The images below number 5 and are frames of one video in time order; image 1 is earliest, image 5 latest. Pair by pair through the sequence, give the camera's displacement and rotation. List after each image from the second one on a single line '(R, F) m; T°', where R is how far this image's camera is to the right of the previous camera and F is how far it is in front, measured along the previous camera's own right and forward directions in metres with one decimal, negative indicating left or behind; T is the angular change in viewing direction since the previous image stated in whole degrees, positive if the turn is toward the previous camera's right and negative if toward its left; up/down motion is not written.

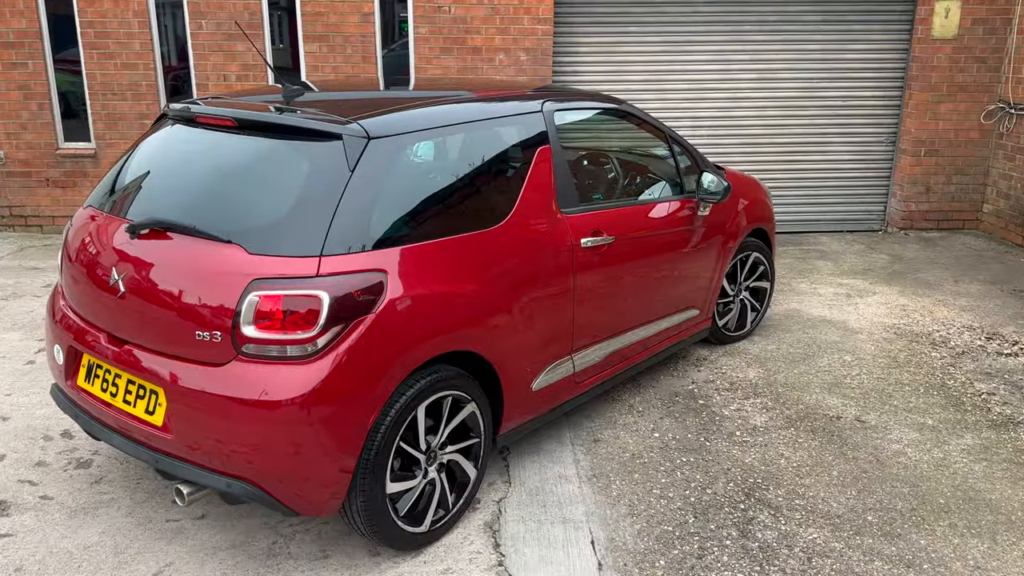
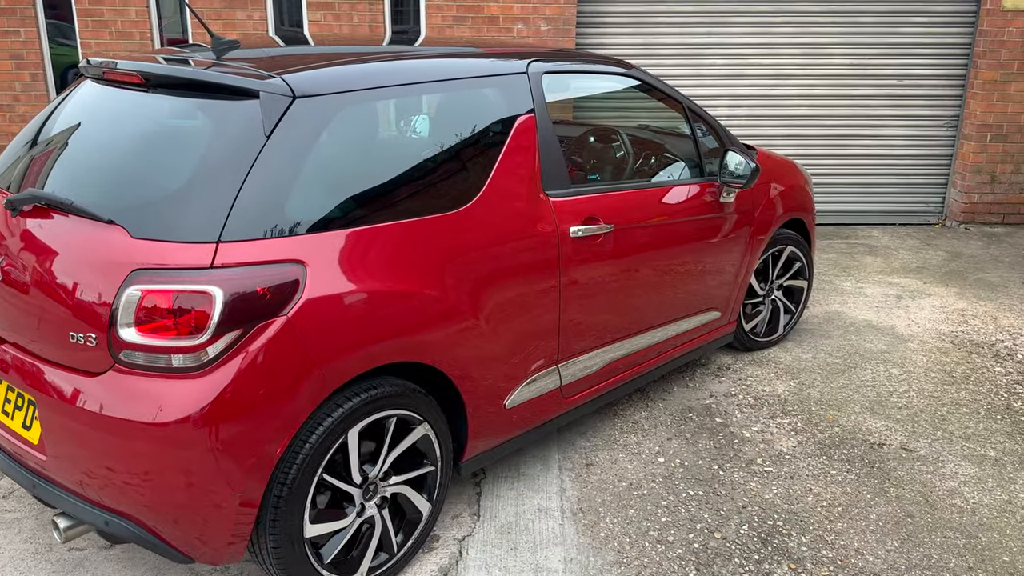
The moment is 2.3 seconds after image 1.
(+0.2, +0.5) m; -3°
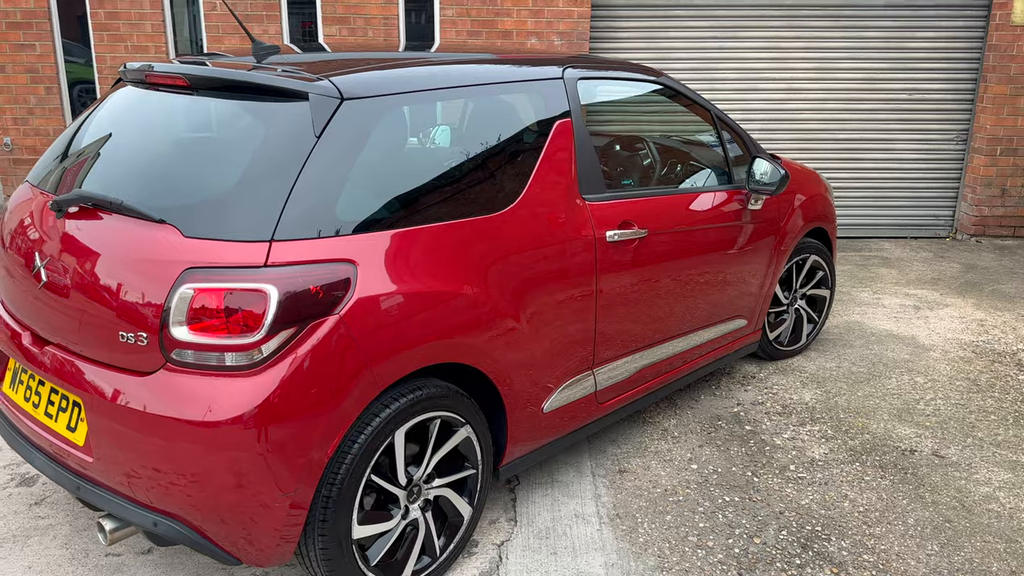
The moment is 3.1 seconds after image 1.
(-0.1, 0.0) m; 0°
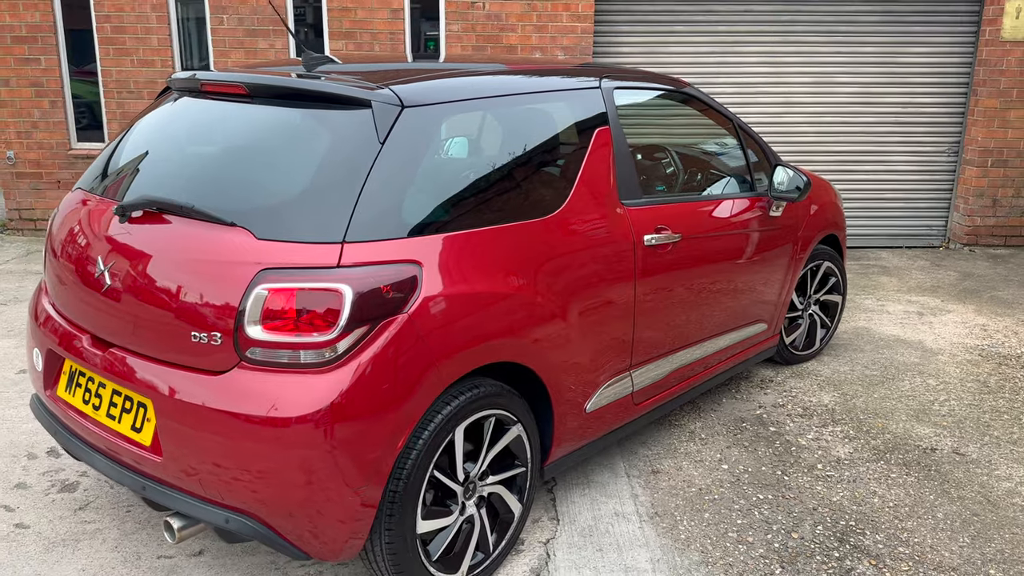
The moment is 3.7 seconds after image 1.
(-0.2, -0.1) m; +1°
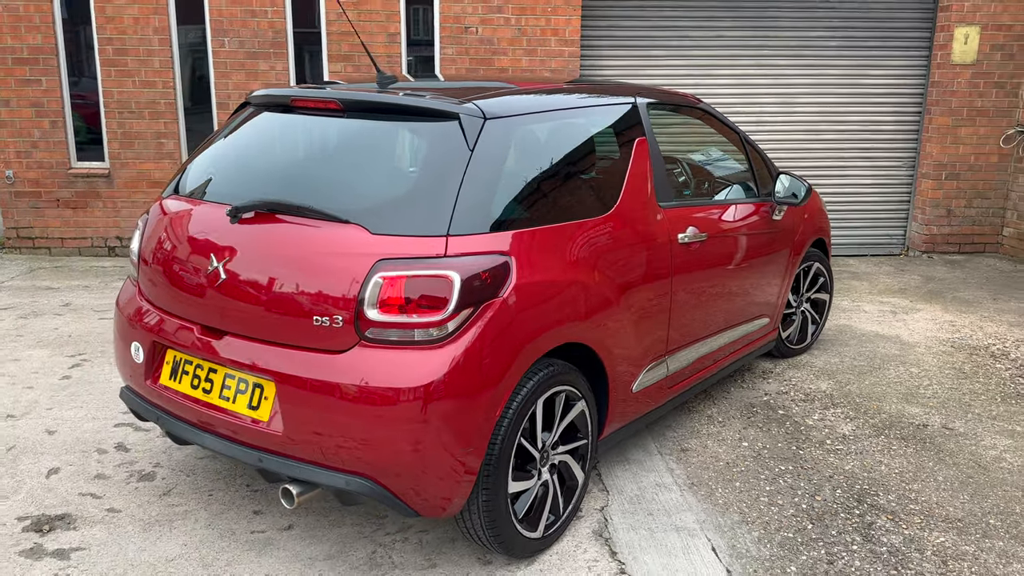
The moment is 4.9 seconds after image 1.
(-0.4, -0.3) m; +4°
